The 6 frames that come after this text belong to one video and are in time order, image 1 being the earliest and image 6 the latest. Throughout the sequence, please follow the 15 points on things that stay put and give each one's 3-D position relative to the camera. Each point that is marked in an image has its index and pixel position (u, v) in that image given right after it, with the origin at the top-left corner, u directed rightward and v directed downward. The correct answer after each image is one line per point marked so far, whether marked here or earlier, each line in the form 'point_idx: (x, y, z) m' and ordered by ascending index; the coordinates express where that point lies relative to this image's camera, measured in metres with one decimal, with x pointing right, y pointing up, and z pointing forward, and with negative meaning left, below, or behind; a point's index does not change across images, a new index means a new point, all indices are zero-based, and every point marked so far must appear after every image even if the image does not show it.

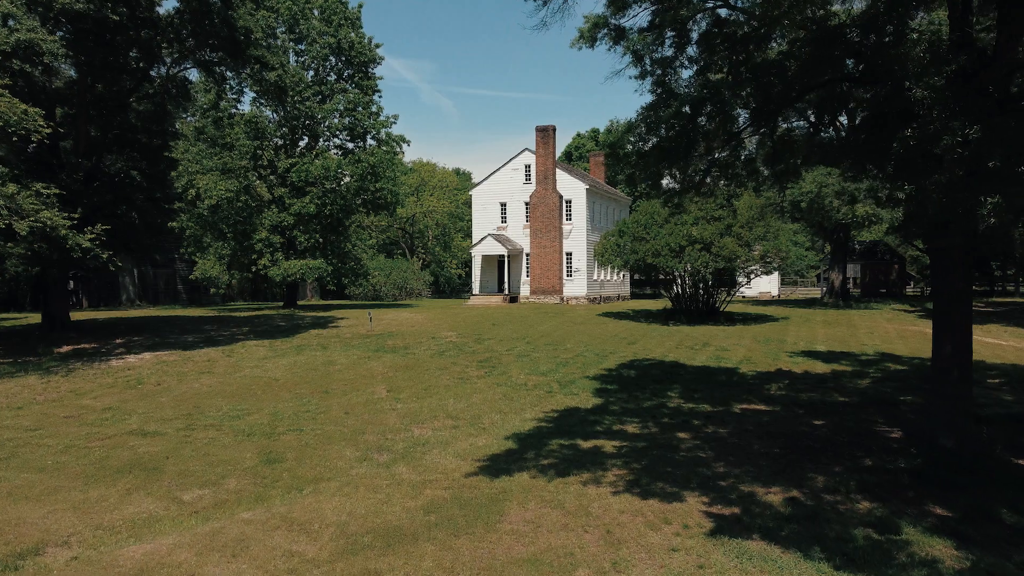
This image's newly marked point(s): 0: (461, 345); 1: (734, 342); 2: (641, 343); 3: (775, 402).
0: (-1.1, -1.3, +19.3) m
1: (+5.0, -1.2, +19.8) m
2: (+2.9, -1.3, +19.5) m
3: (+3.9, -1.7, +13.0) m
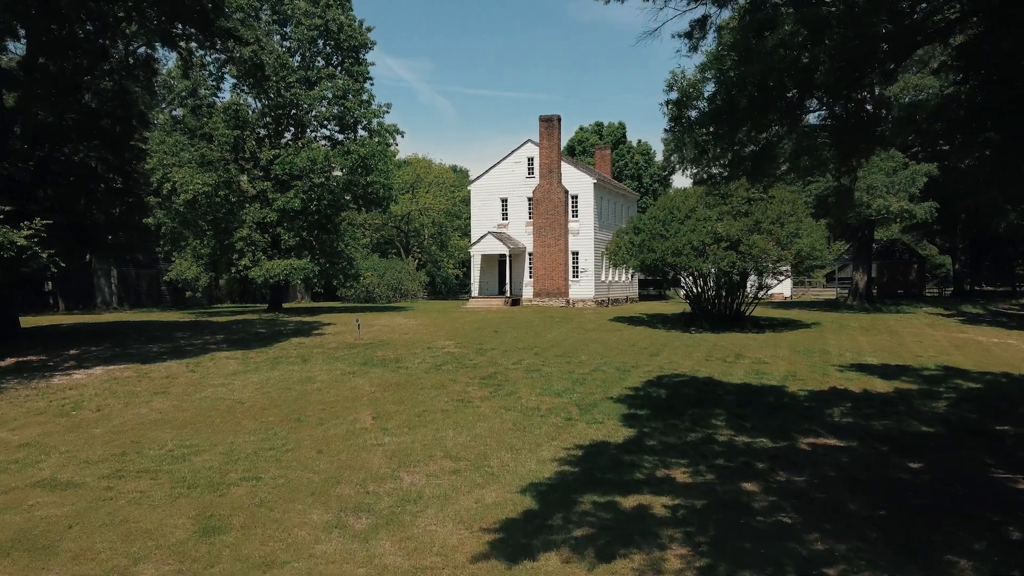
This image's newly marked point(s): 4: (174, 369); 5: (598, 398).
0: (-1.0, -1.4, +16.9) m
1: (+5.1, -1.3, +17.4) m
2: (+3.1, -1.3, +17.2) m
3: (+4.1, -1.8, +10.7) m
4: (-6.1, -1.5, +15.8) m
5: (+1.3, -1.6, +13.0) m
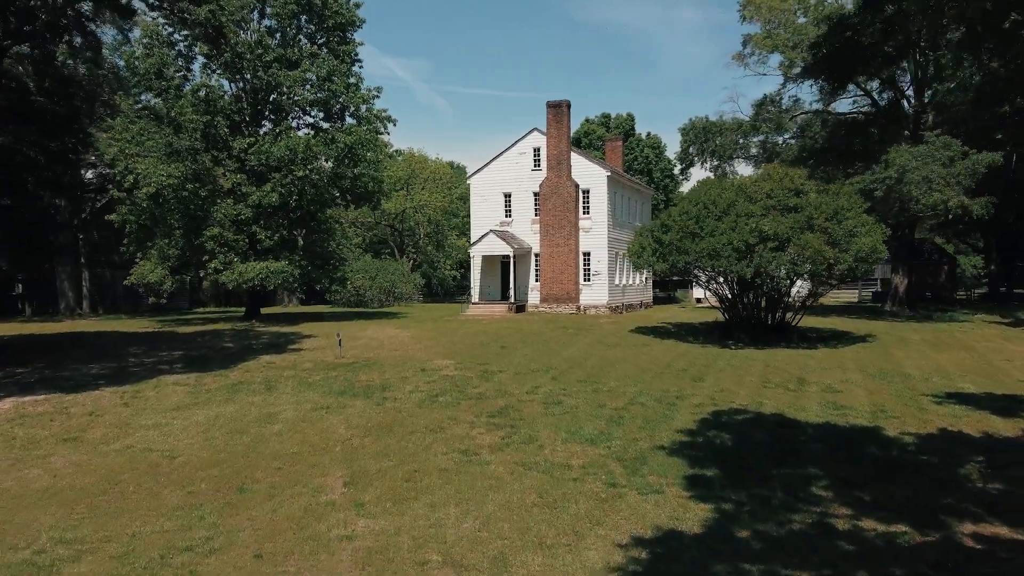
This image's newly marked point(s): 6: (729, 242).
0: (-0.8, -1.5, +13.8) m
1: (+5.4, -1.5, +14.3) m
2: (+3.3, -1.5, +14.0) m
3: (+4.3, -1.9, +7.6) m
4: (-5.9, -1.6, +12.6) m
5: (+1.5, -1.8, +9.9) m
6: (+4.4, +0.9, +17.9) m
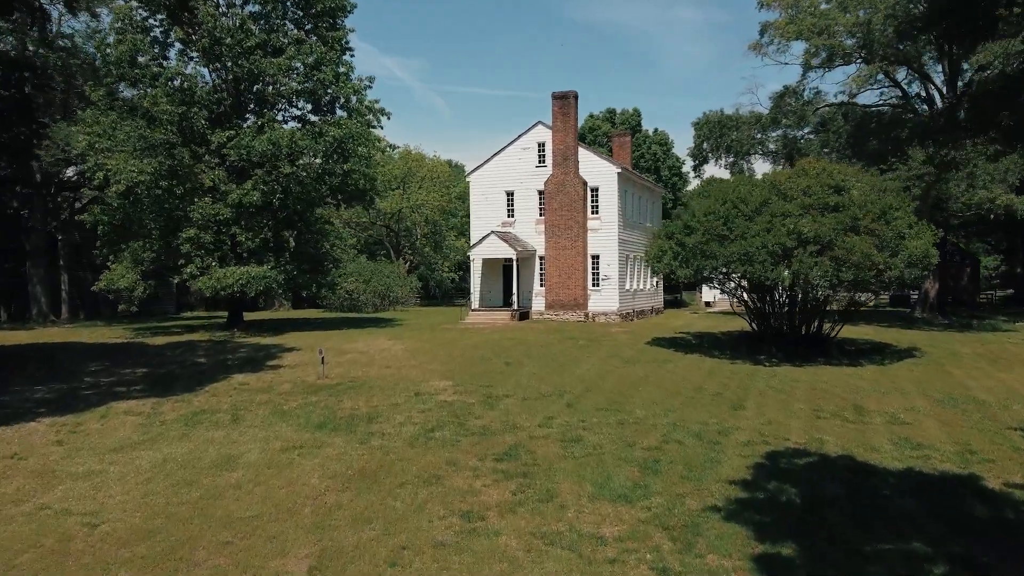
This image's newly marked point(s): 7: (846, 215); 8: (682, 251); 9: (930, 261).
0: (-0.7, -1.7, +11.7) m
1: (+5.5, -1.6, +12.2) m
2: (+3.4, -1.7, +12.0) m
3: (+4.4, -2.1, +5.5) m
4: (-5.8, -1.8, +10.6) m
5: (+1.6, -2.0, +7.9) m
6: (+4.6, +0.8, +15.8) m
7: (+6.0, +1.3, +15.8) m
8: (+3.5, +0.7, +17.8) m
9: (+7.7, +0.5, +16.0) m
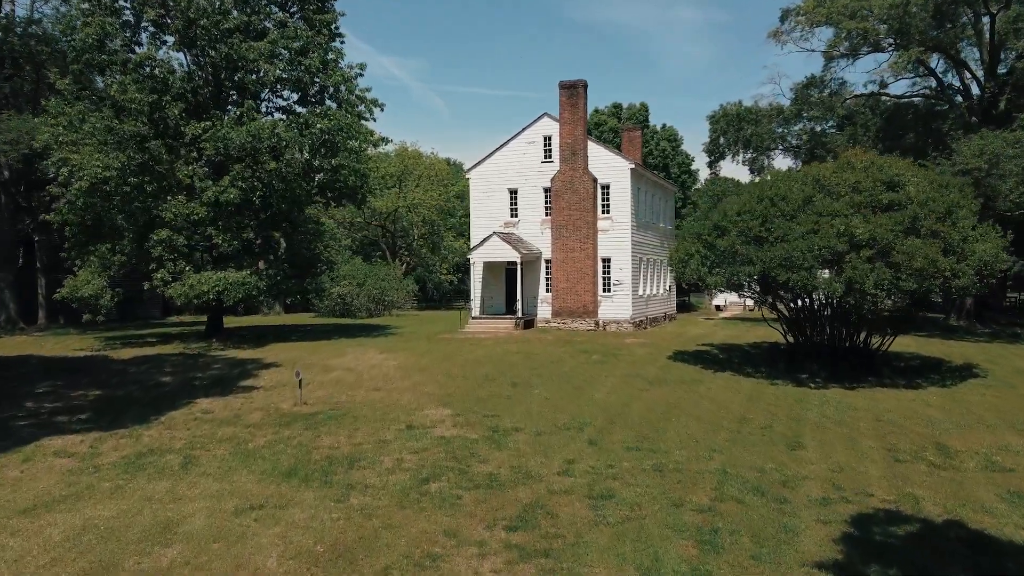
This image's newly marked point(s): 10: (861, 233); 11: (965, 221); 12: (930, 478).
0: (-0.5, -1.9, +9.7) m
1: (+5.6, -1.8, +10.2) m
2: (+3.5, -1.8, +9.9) m
3: (+4.6, -2.3, +3.4) m
4: (-5.6, -2.0, +8.5) m
5: (+1.8, -2.2, +5.8) m
6: (+4.7, +0.6, +13.8) m
7: (+6.2, +1.2, +13.7) m
8: (+3.6, +0.6, +15.7) m
9: (+7.8, +0.3, +14.0) m
10: (+5.4, +0.8, +13.5) m
11: (+7.3, +1.1, +14.0) m
12: (+4.2, -1.9, +8.9) m
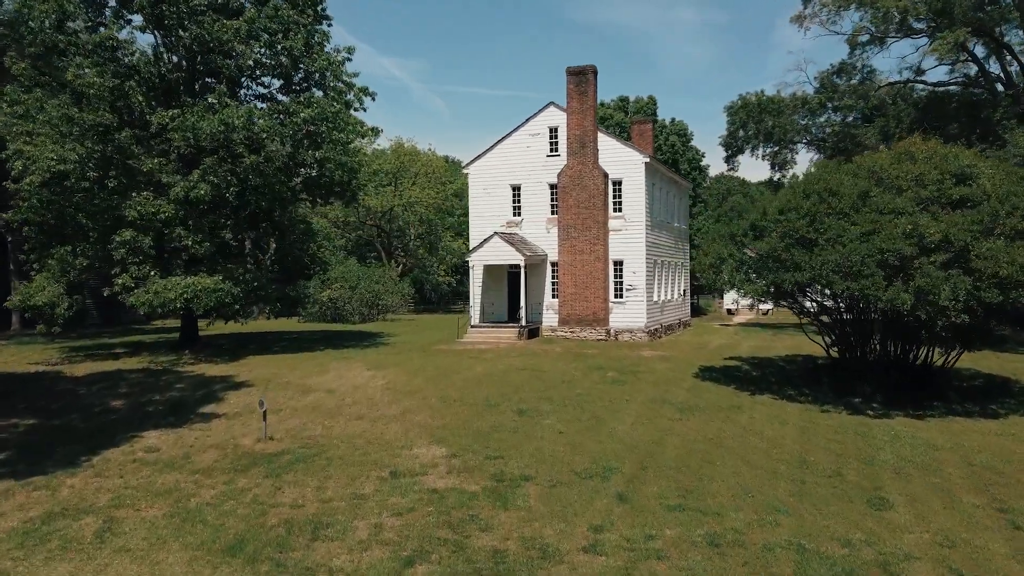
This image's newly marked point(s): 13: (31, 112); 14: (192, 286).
0: (-0.4, -2.0, +7.5) m
1: (+5.7, -2.0, +8.0) m
2: (+3.6, -2.0, +7.8) m
3: (+4.7, -2.4, +1.3) m
4: (-5.5, -2.1, +6.3) m
5: (+1.9, -2.3, +3.7) m
6: (+4.8, +0.5, +11.6) m
7: (+6.3, +1.0, +11.6) m
8: (+3.7, +0.4, +13.6) m
9: (+7.9, +0.2, +11.8) m
10: (+5.4, +0.7, +11.3) m
11: (+7.3, +0.9, +11.8) m
12: (+4.3, -2.1, +6.8) m
13: (-10.7, +3.9, +19.4) m
14: (-6.8, +0.1, +18.8) m
